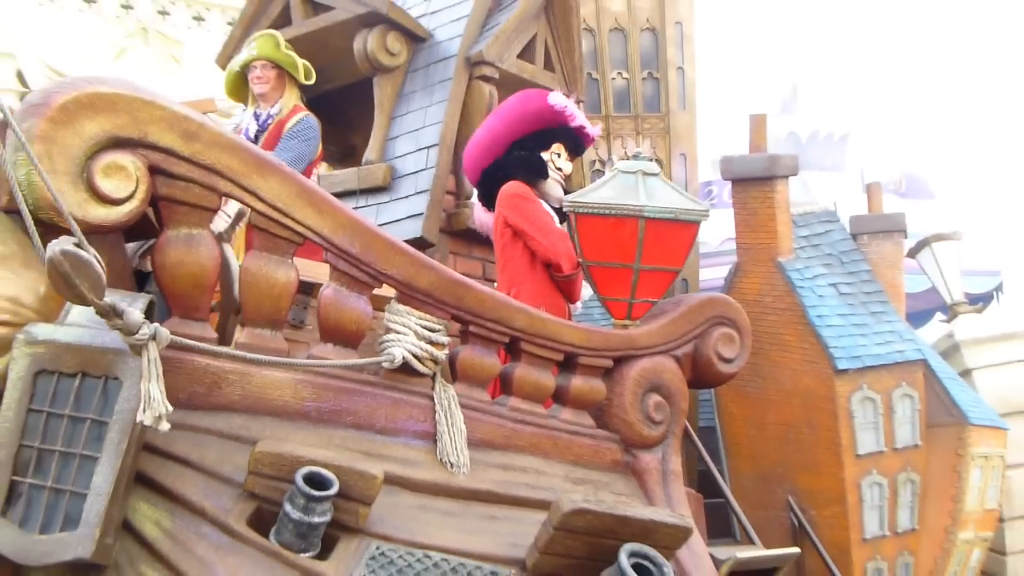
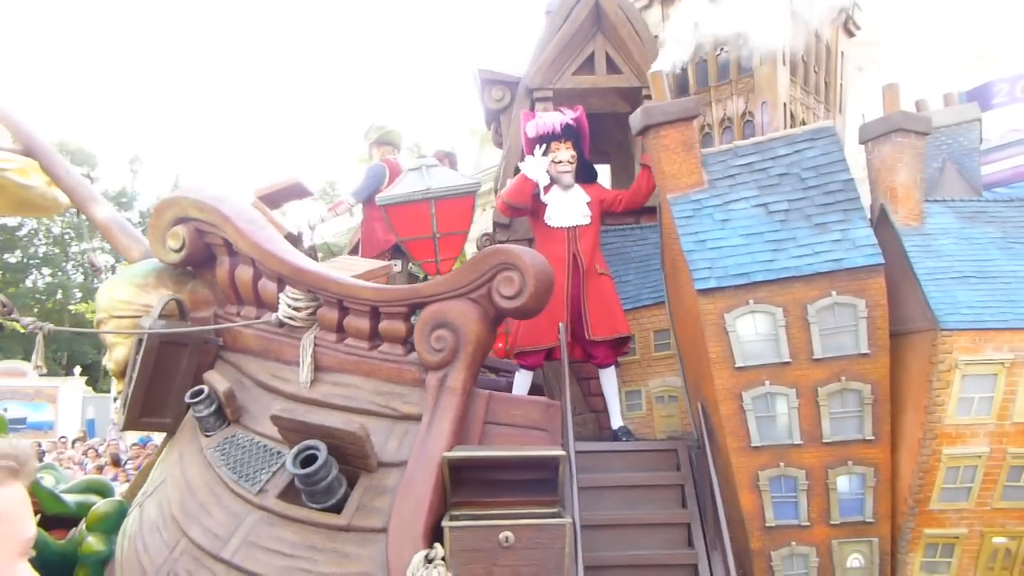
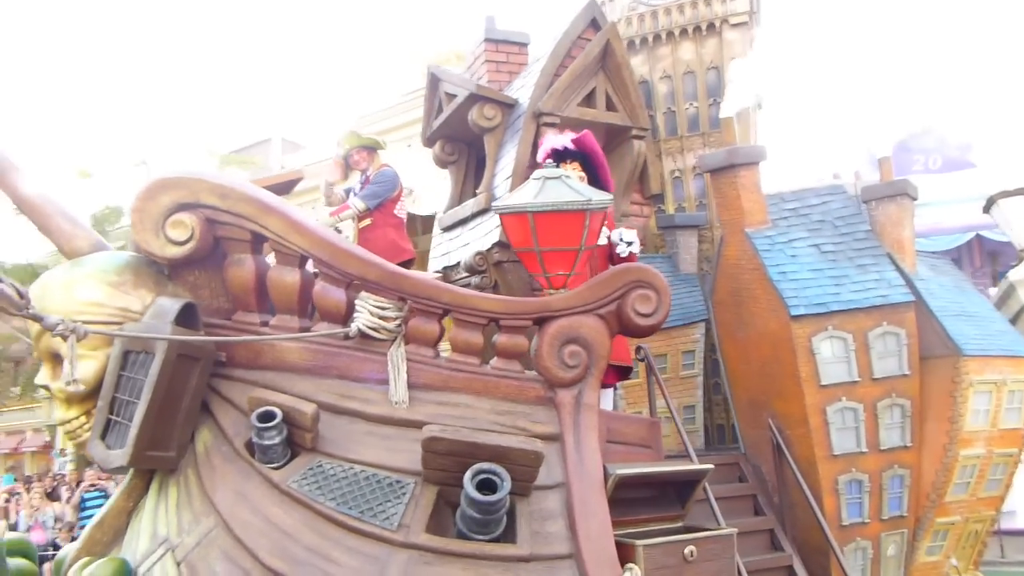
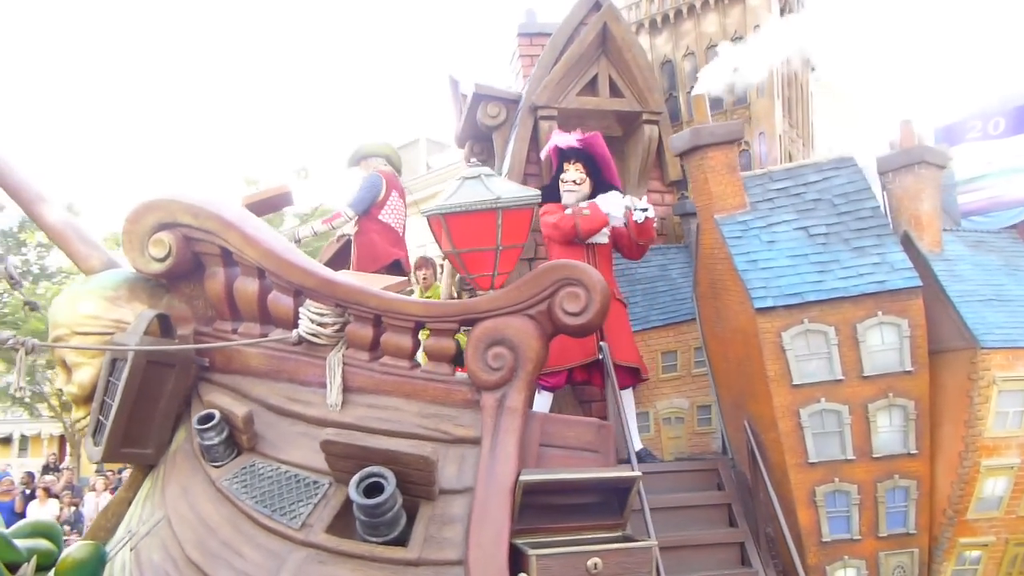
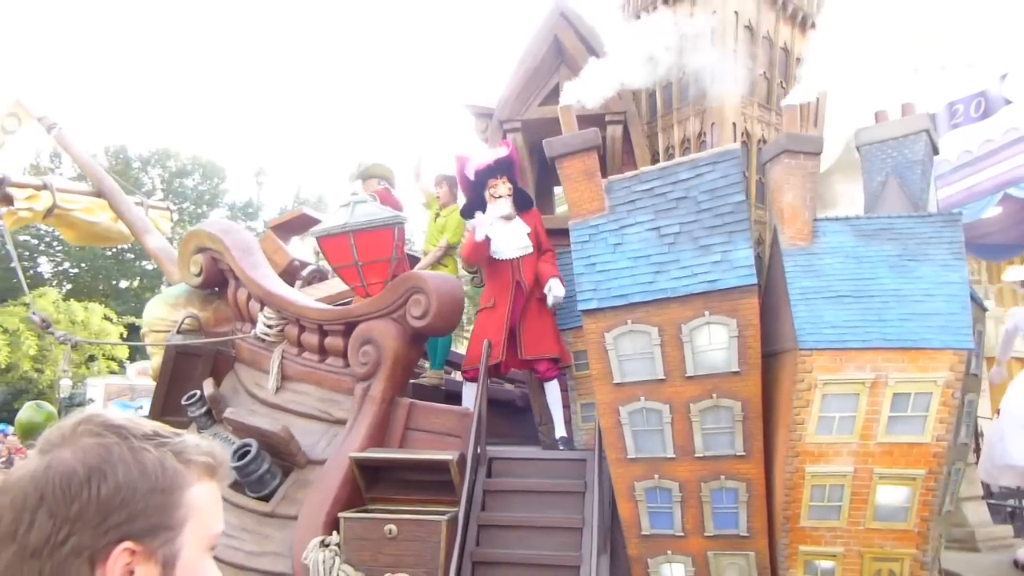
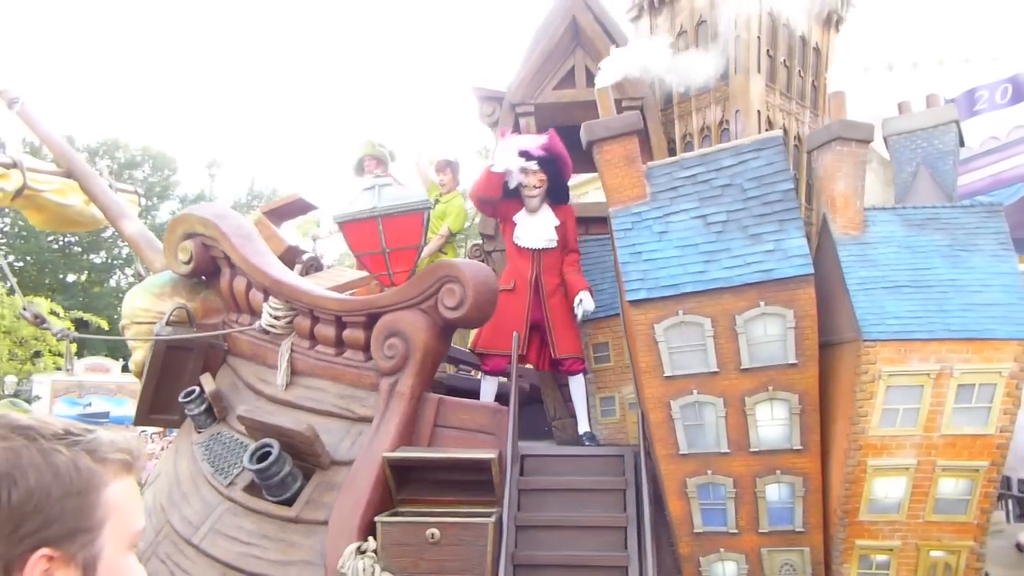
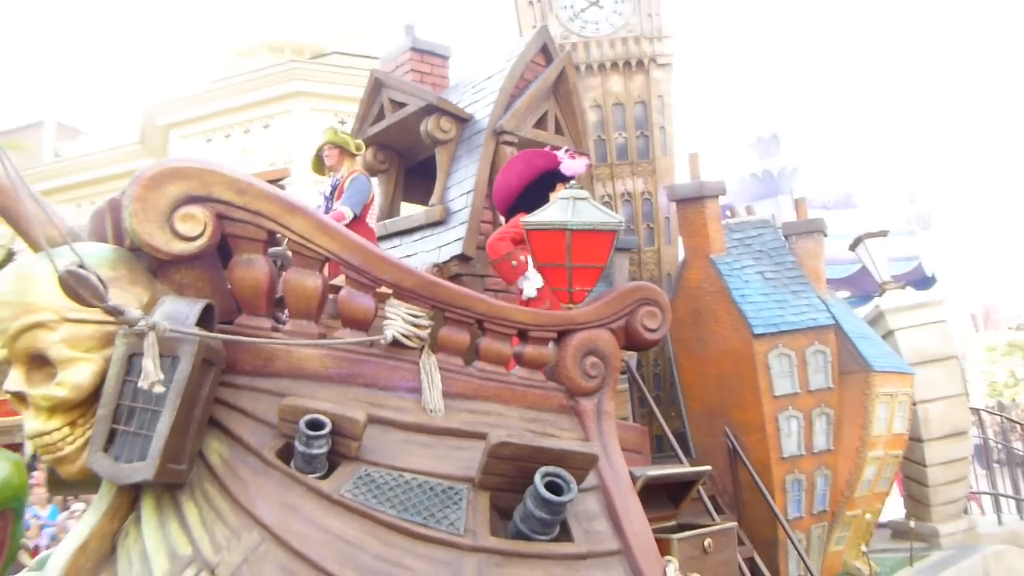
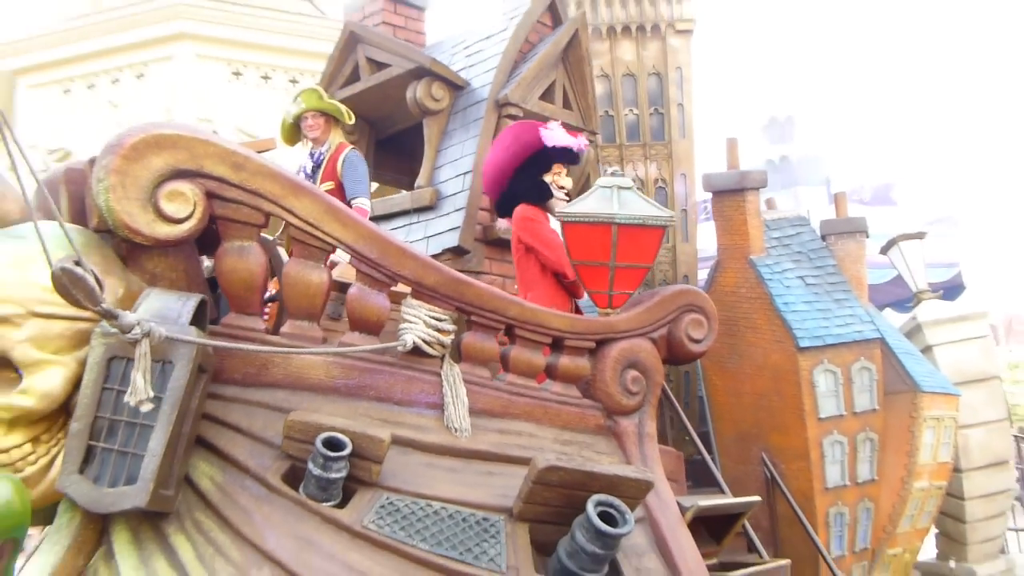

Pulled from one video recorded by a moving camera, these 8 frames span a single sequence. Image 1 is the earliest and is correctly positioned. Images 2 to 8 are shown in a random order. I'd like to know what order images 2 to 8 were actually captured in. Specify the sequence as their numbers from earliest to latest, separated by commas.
8, 7, 3, 4, 2, 6, 5
